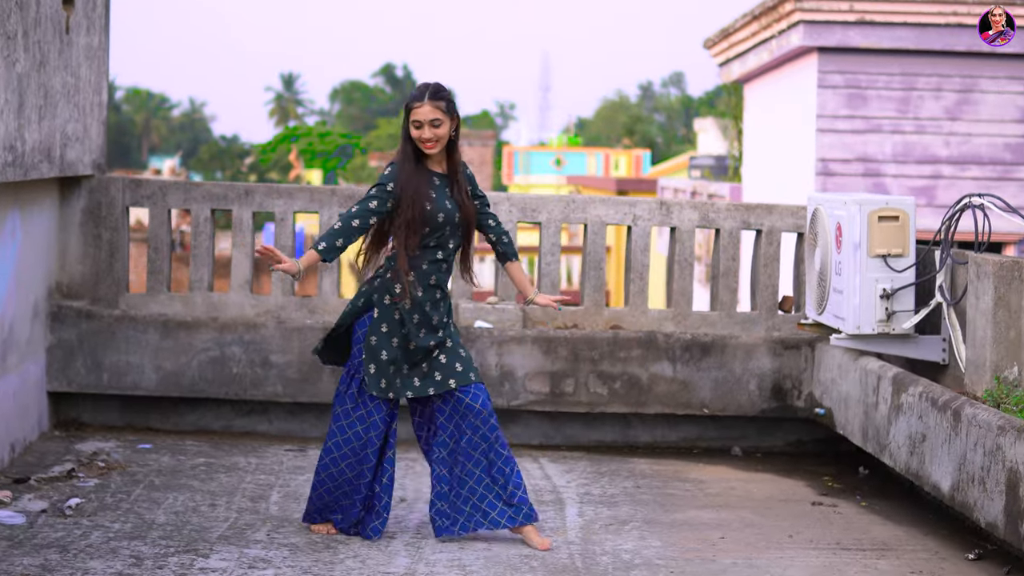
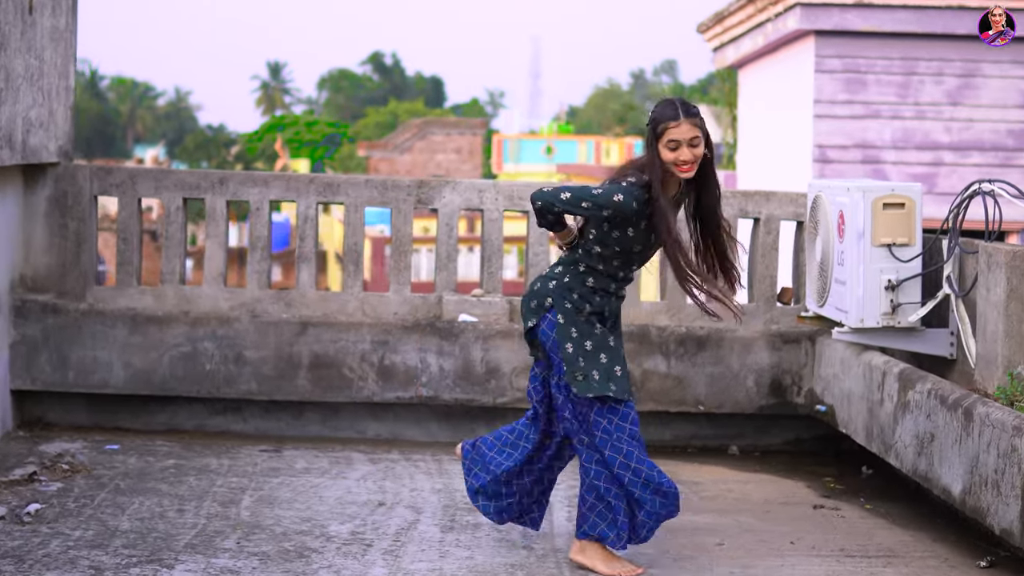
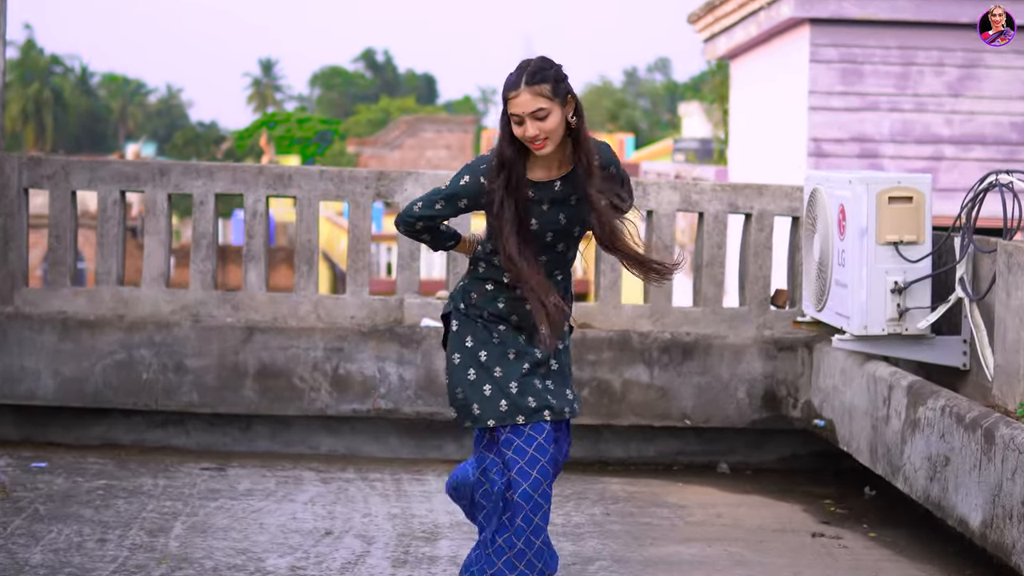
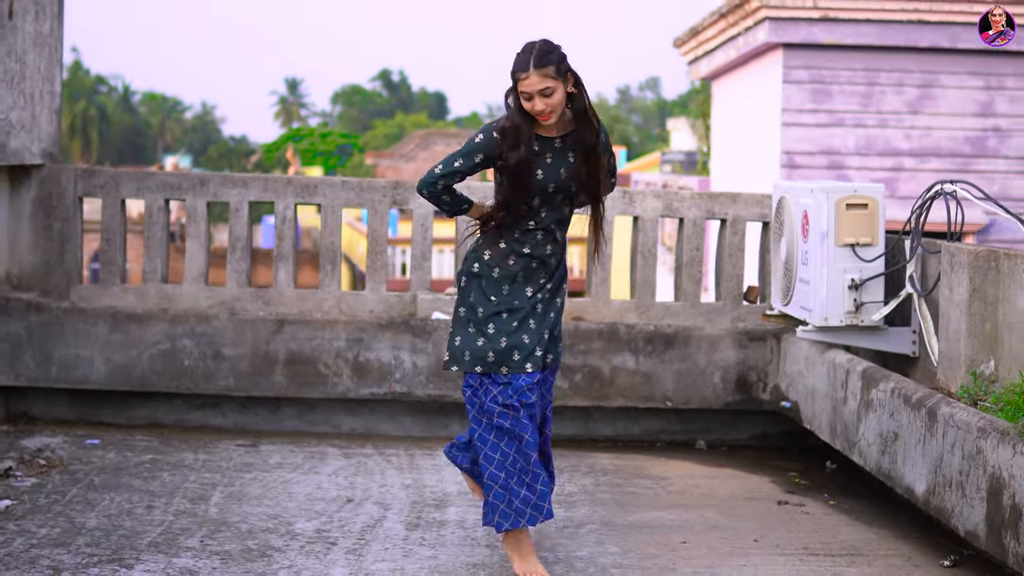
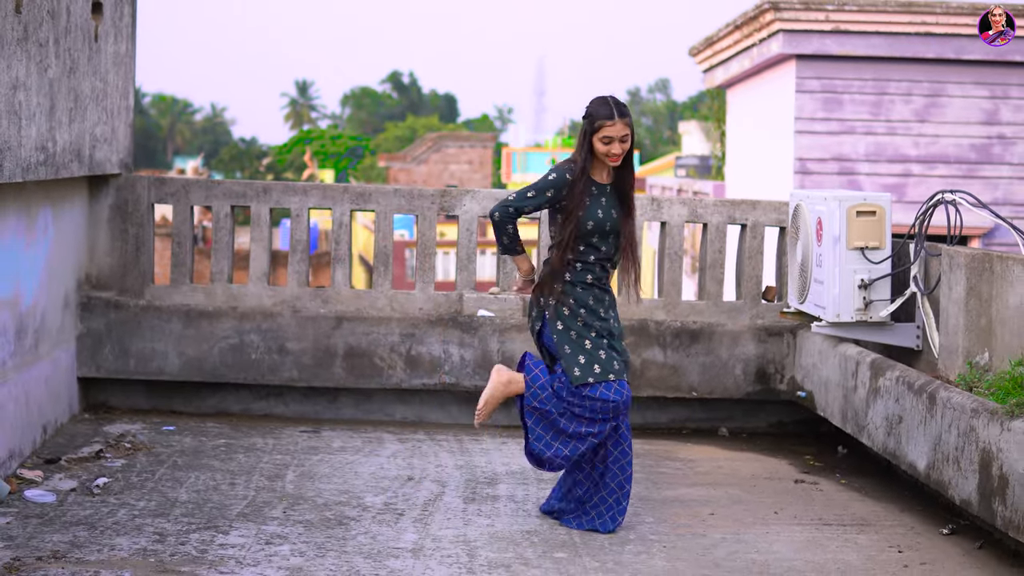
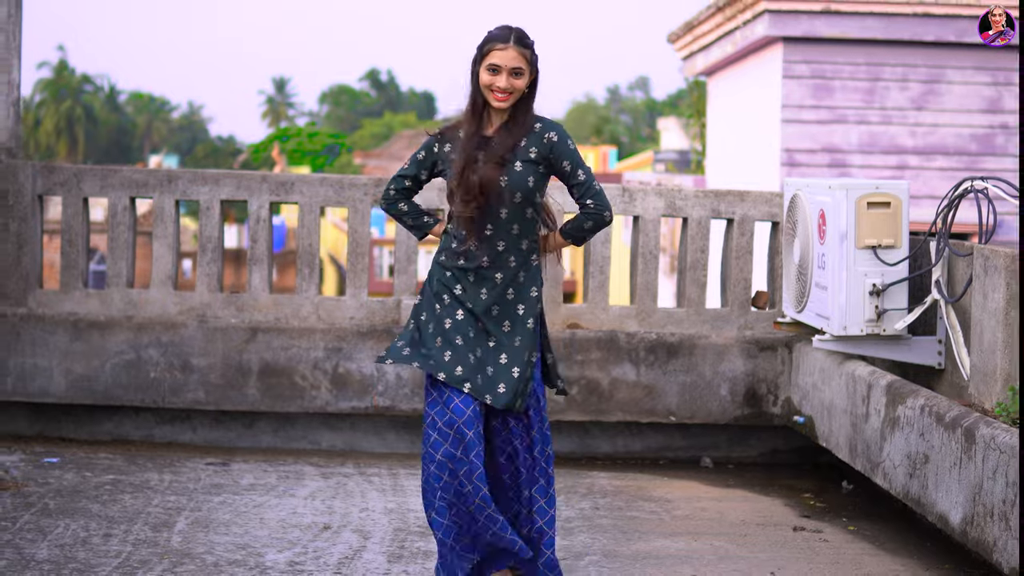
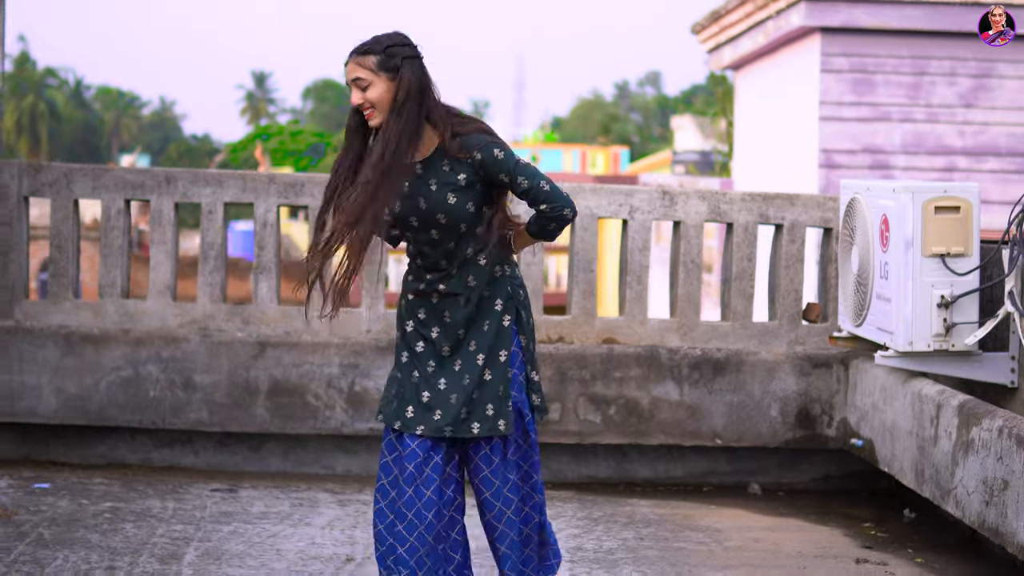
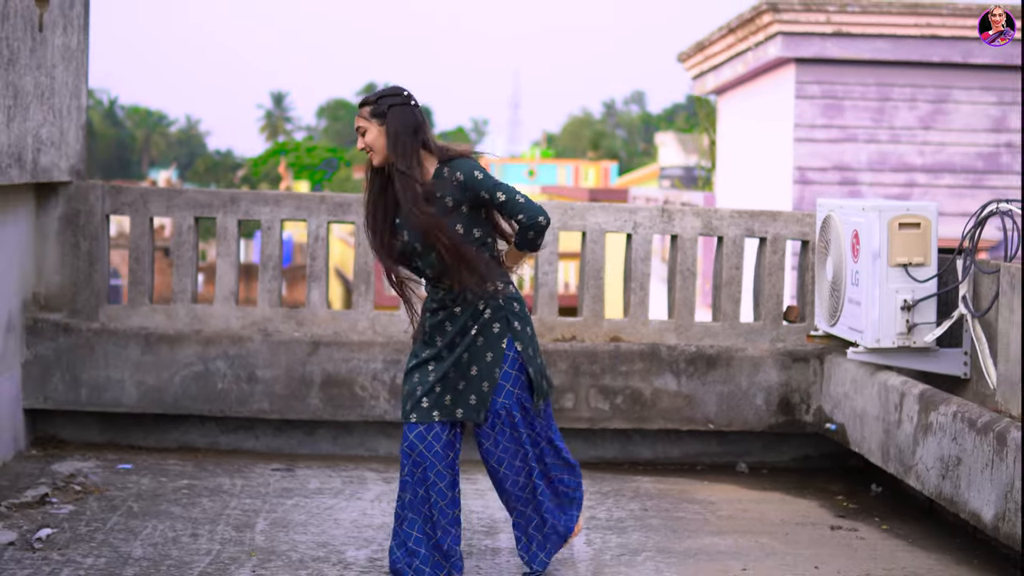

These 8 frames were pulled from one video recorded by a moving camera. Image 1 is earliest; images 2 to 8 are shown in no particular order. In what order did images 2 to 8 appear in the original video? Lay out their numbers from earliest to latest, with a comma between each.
5, 2, 4, 3, 6, 7, 8
